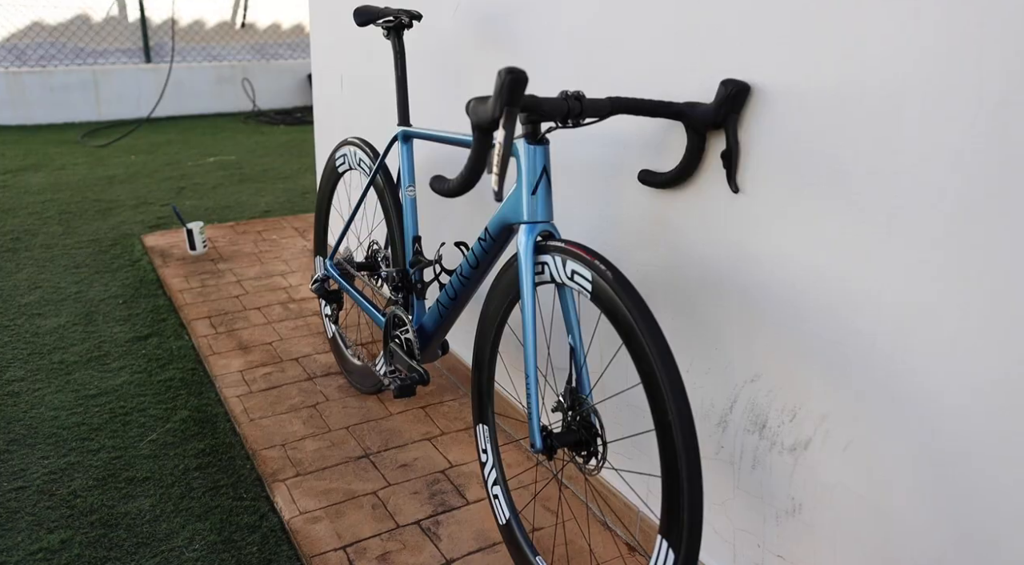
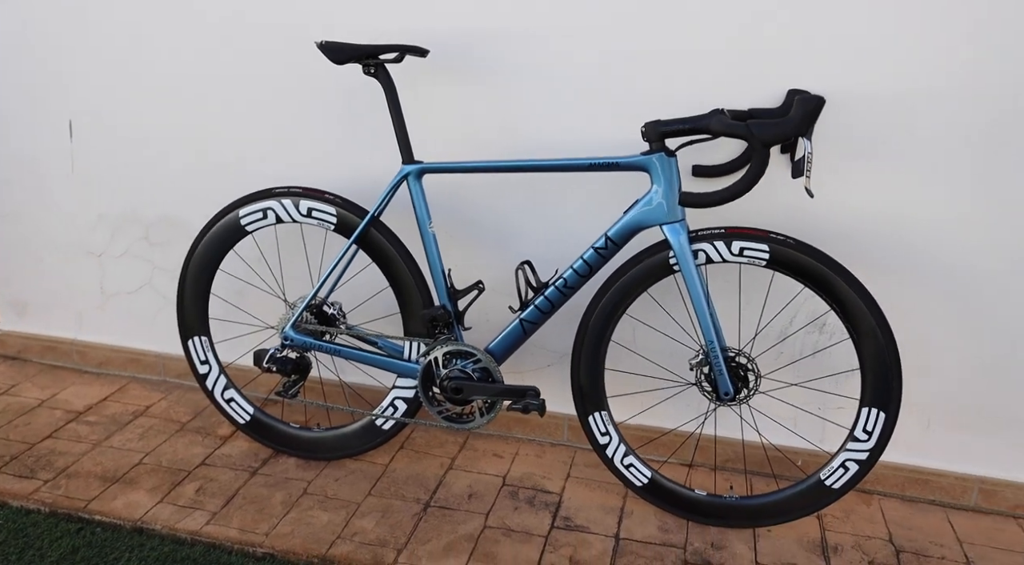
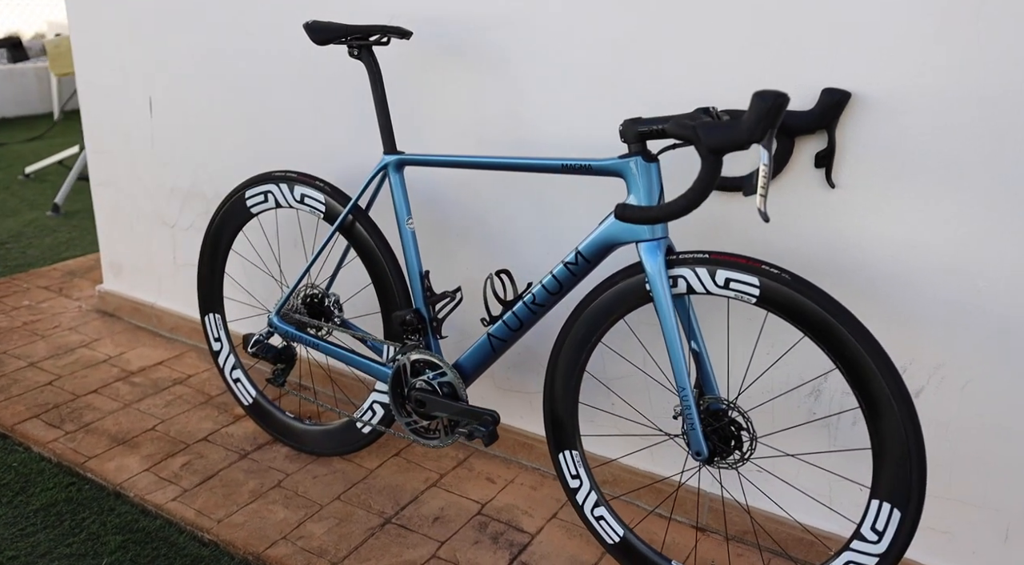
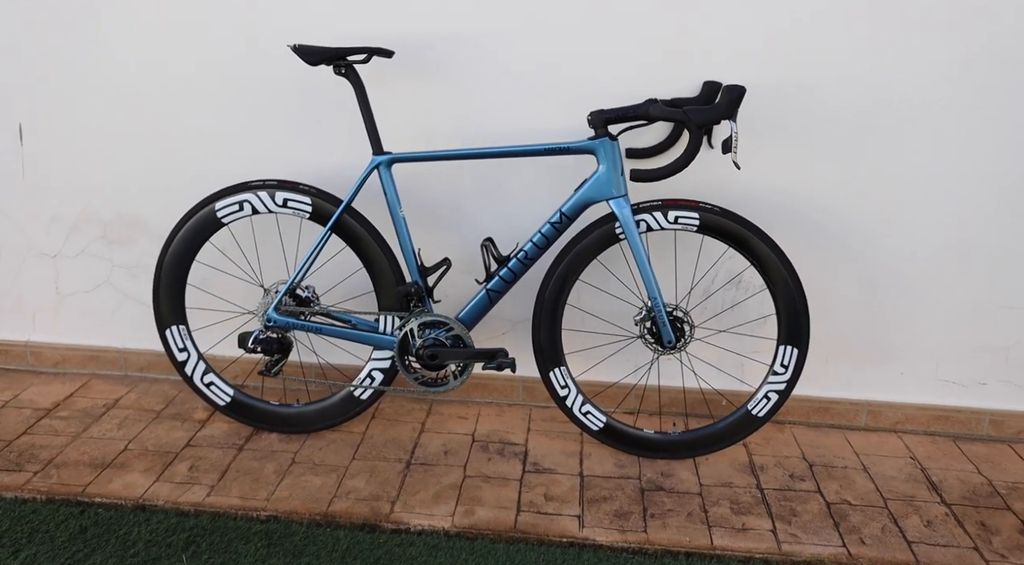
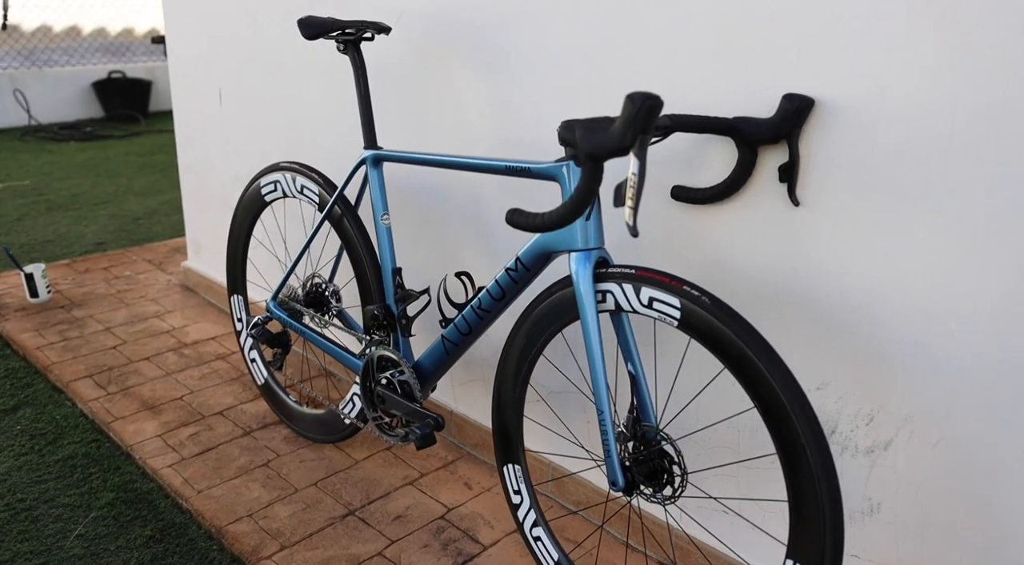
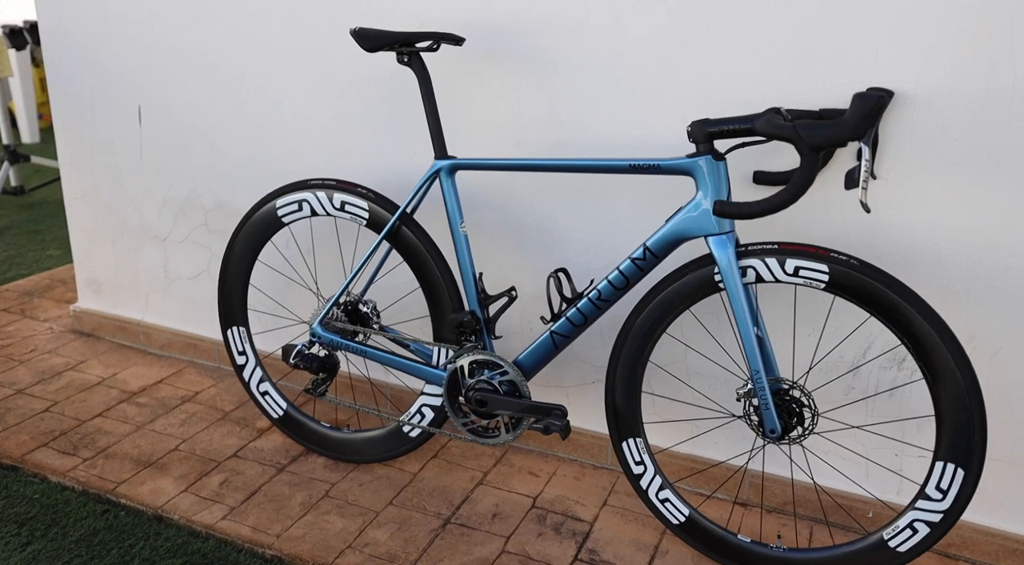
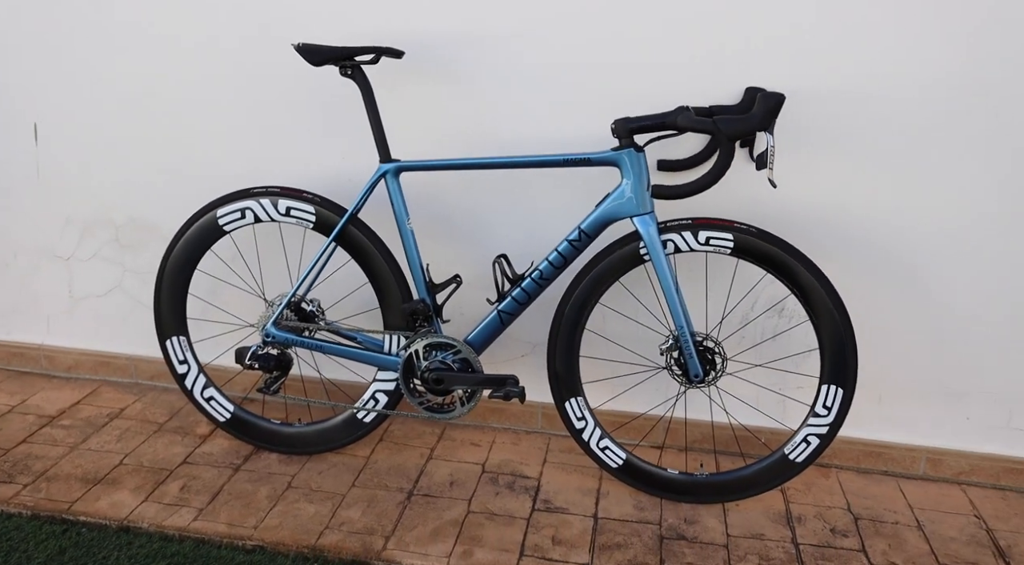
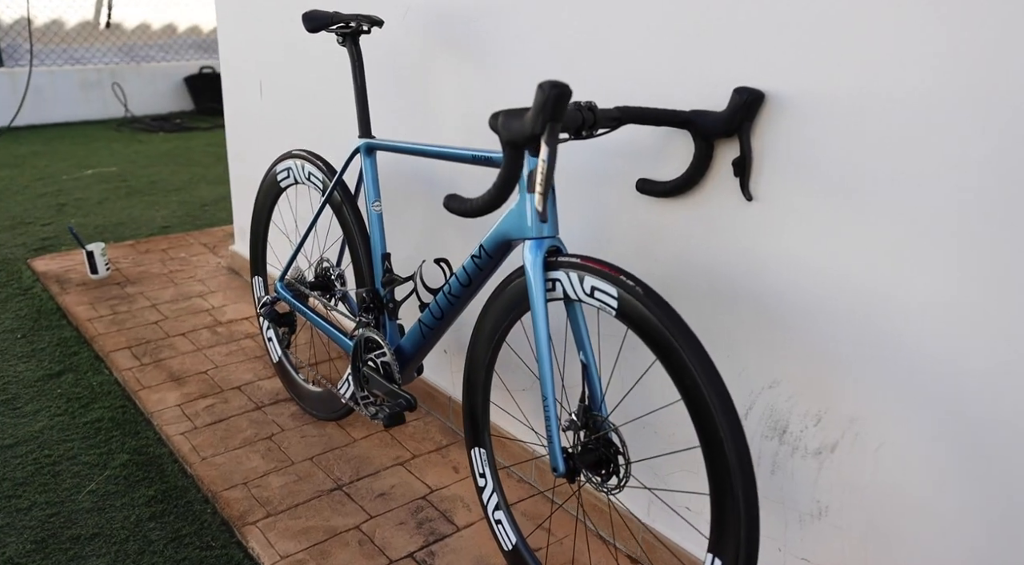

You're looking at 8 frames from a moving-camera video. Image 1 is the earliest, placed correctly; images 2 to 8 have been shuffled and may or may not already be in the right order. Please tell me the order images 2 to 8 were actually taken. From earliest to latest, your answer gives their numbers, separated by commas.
8, 5, 3, 6, 2, 7, 4
